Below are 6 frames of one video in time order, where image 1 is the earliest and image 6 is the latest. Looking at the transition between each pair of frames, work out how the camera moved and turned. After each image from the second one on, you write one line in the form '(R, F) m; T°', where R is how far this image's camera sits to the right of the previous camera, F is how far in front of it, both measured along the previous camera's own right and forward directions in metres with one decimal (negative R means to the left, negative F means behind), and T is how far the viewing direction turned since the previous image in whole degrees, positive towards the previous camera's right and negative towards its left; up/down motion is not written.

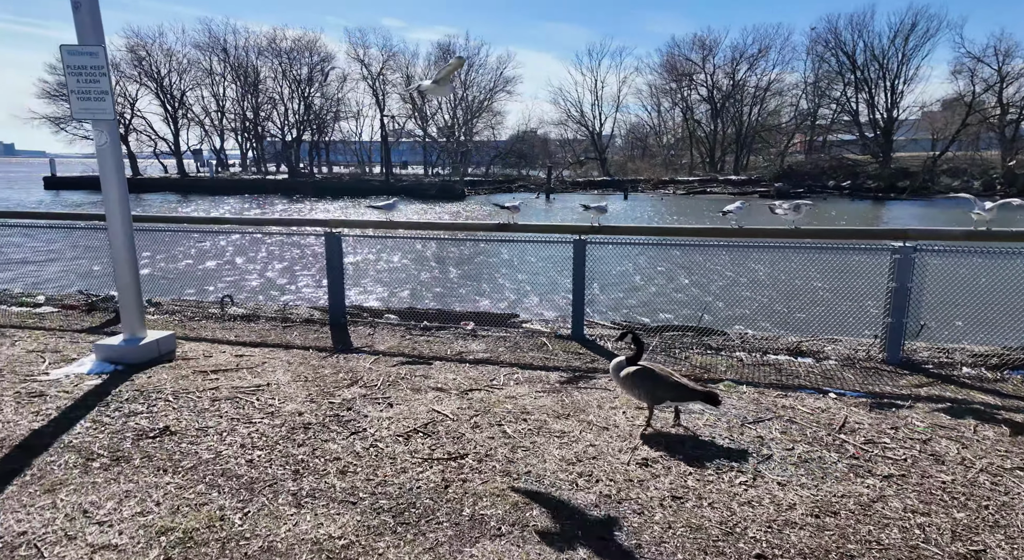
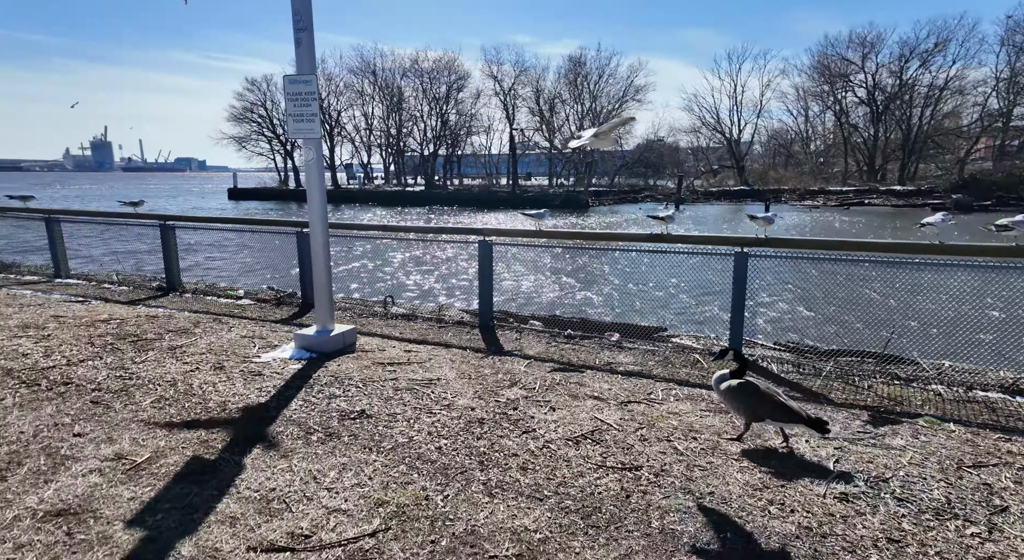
(-0.3, 0.0) m; -14°
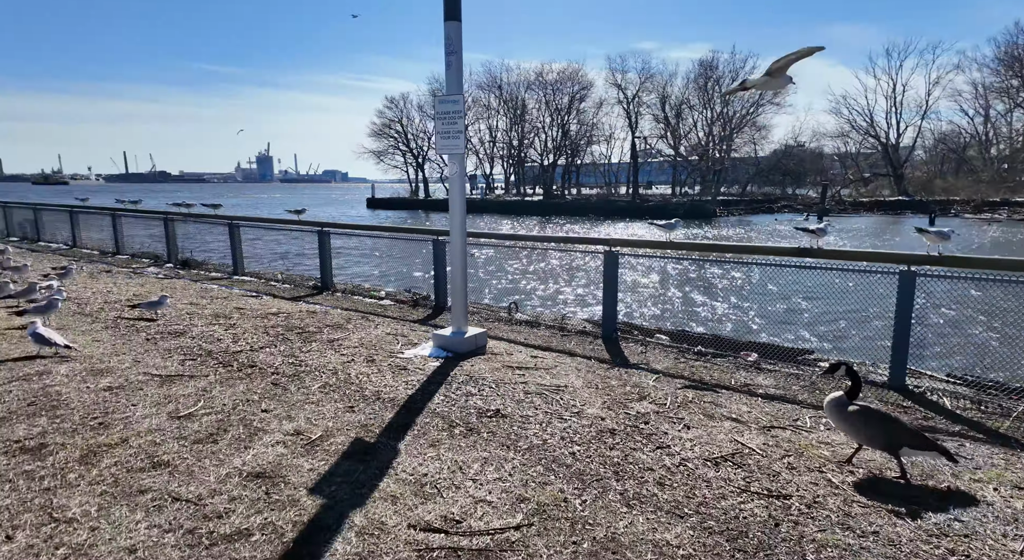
(-0.1, -0.1) m; -12°
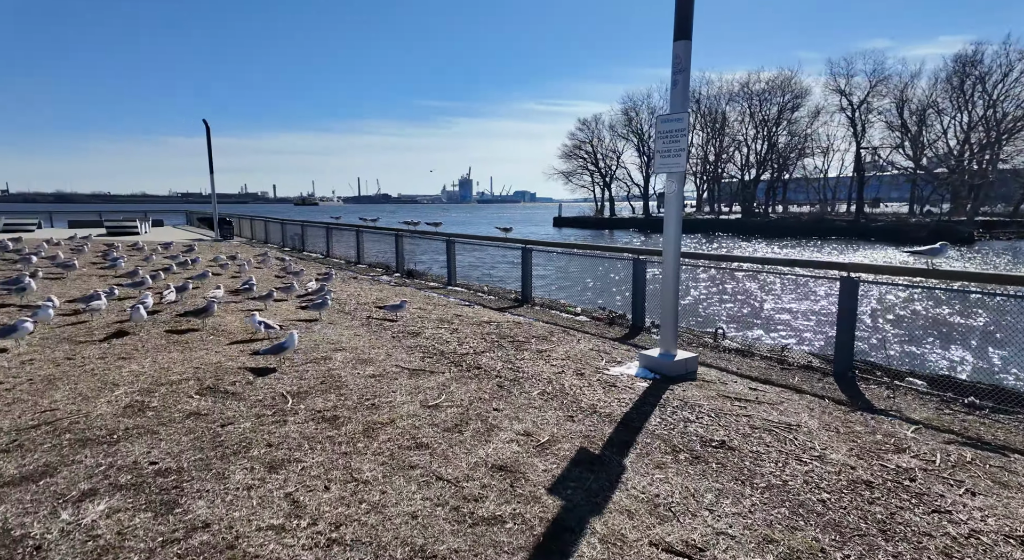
(-0.2, -0.2) m; -18°
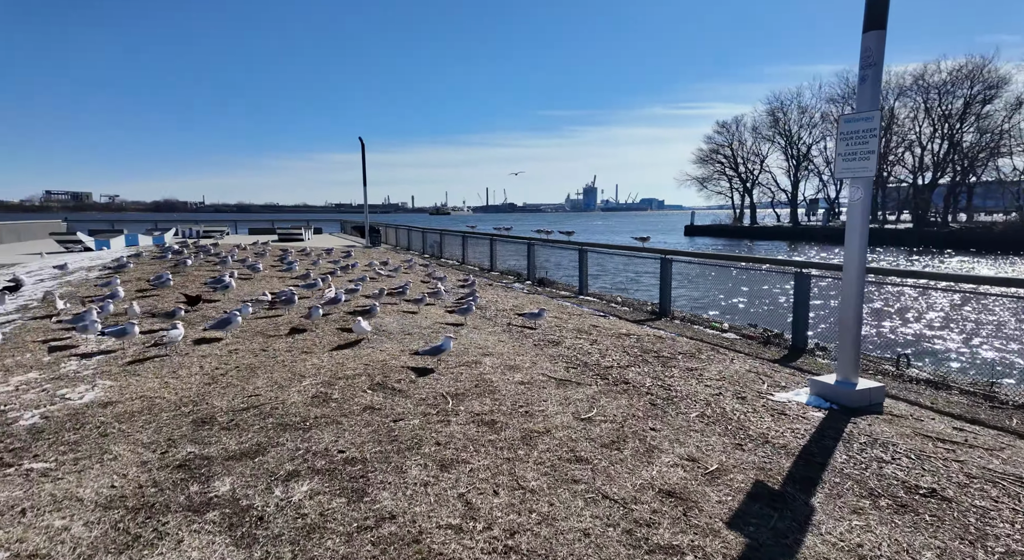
(-0.2, 0.0) m; -12°
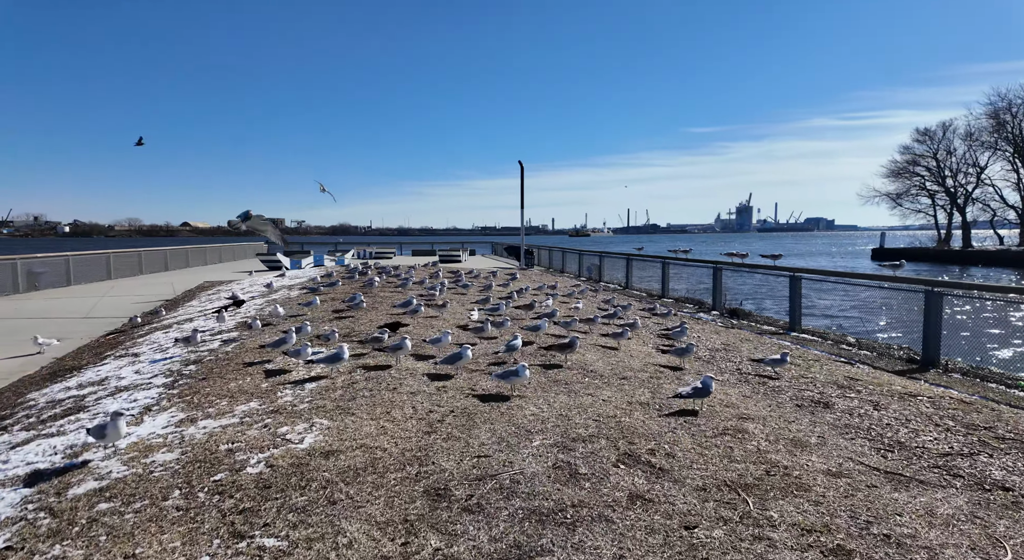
(-1.1, +1.2) m; -14°
